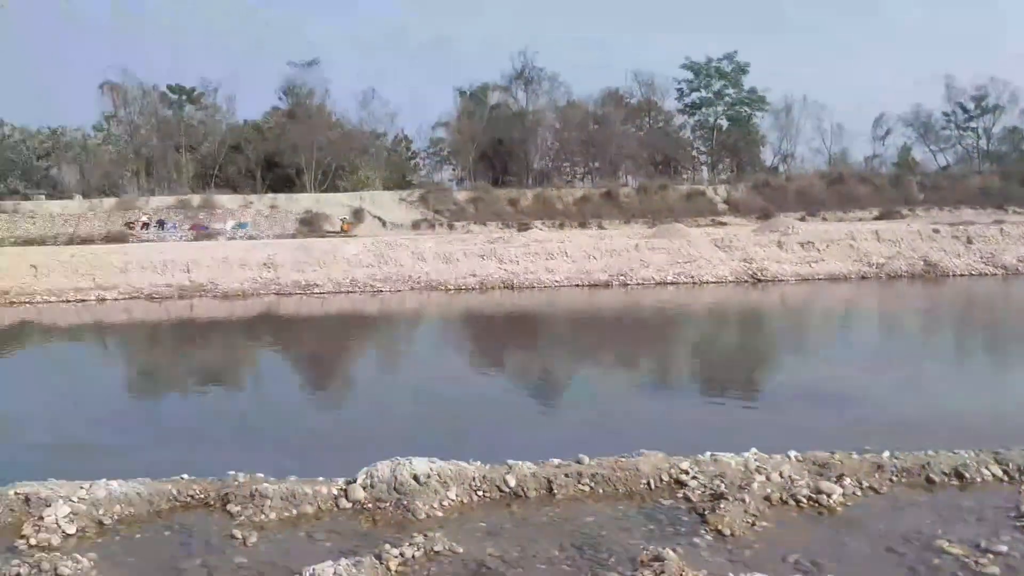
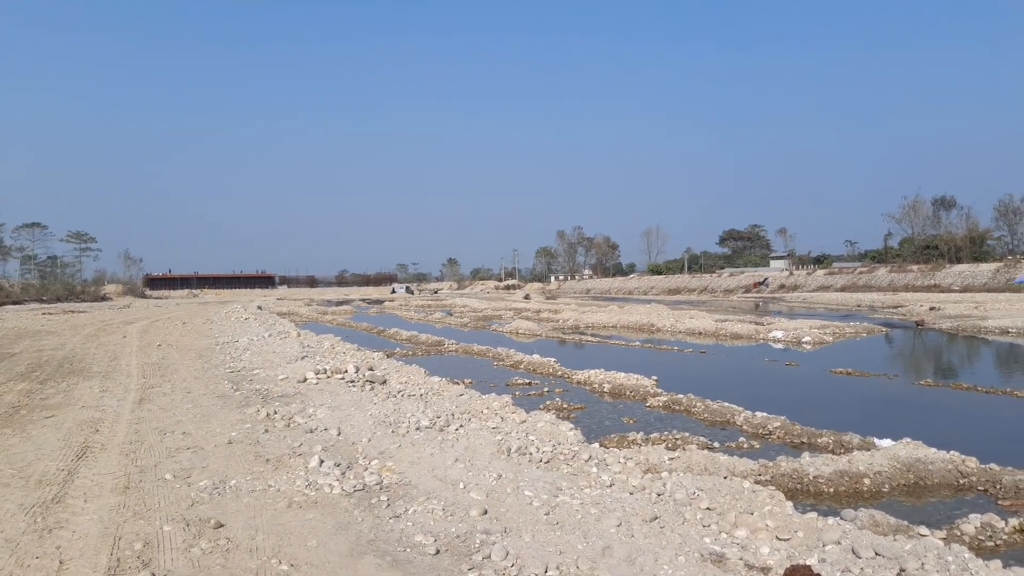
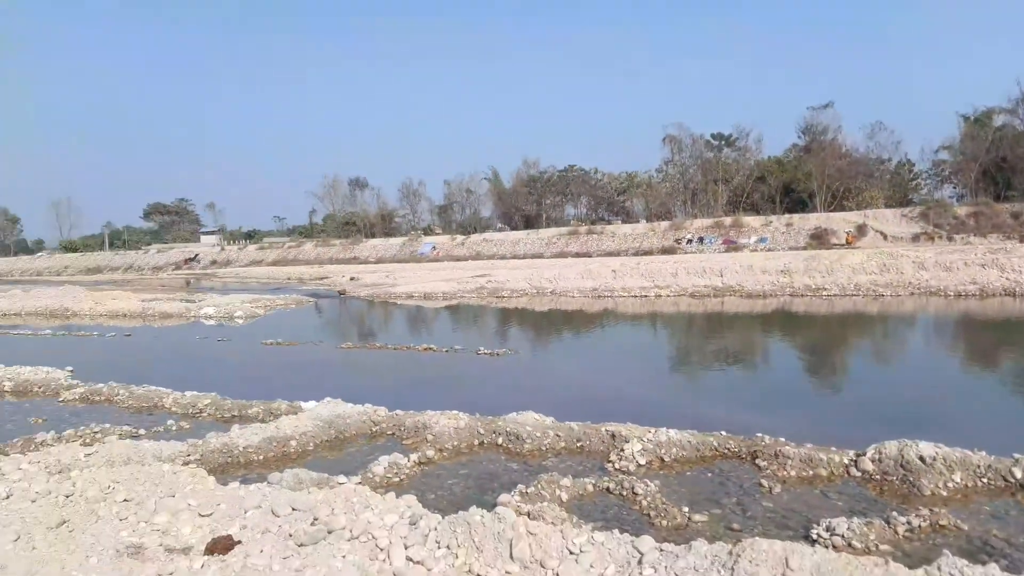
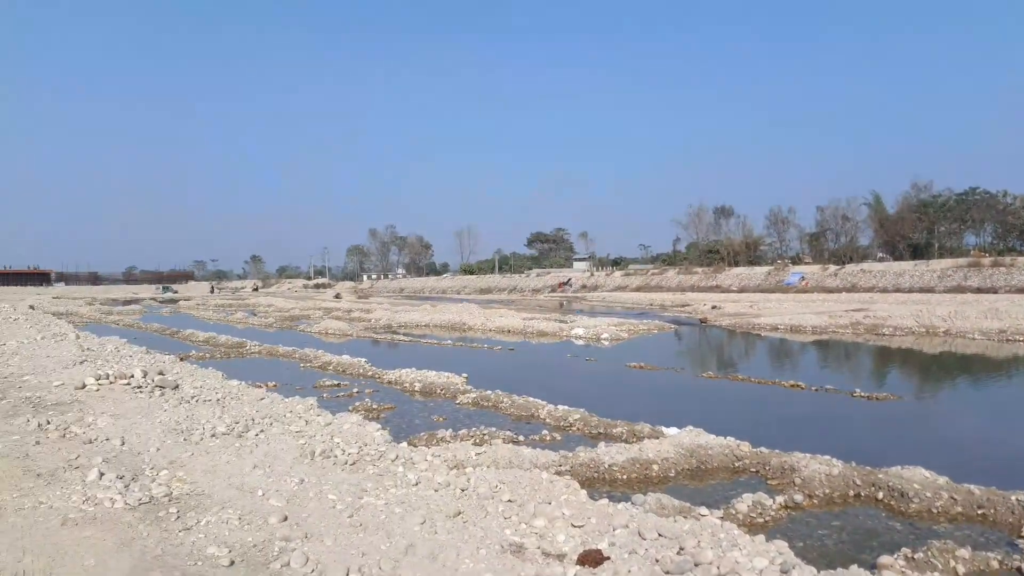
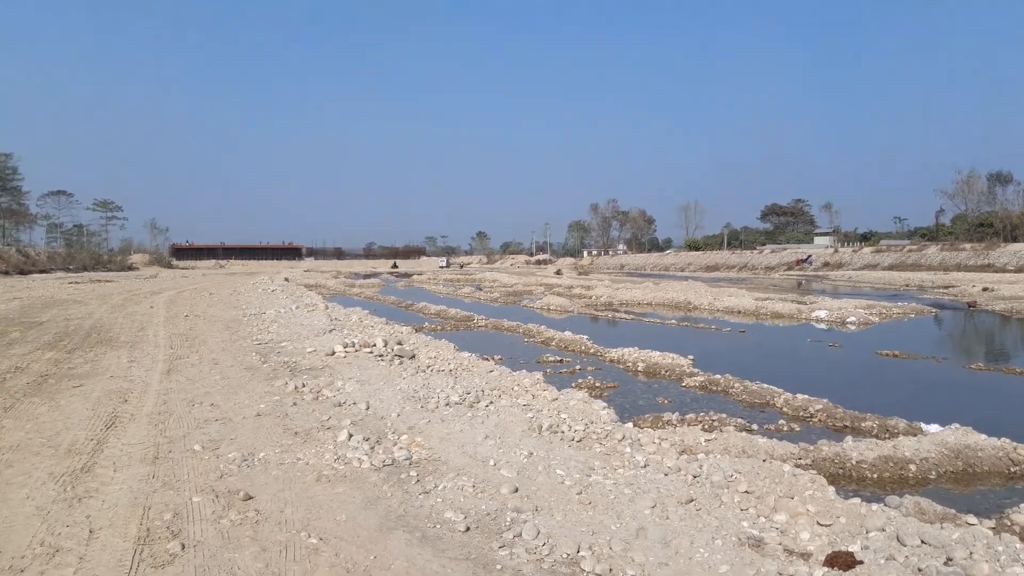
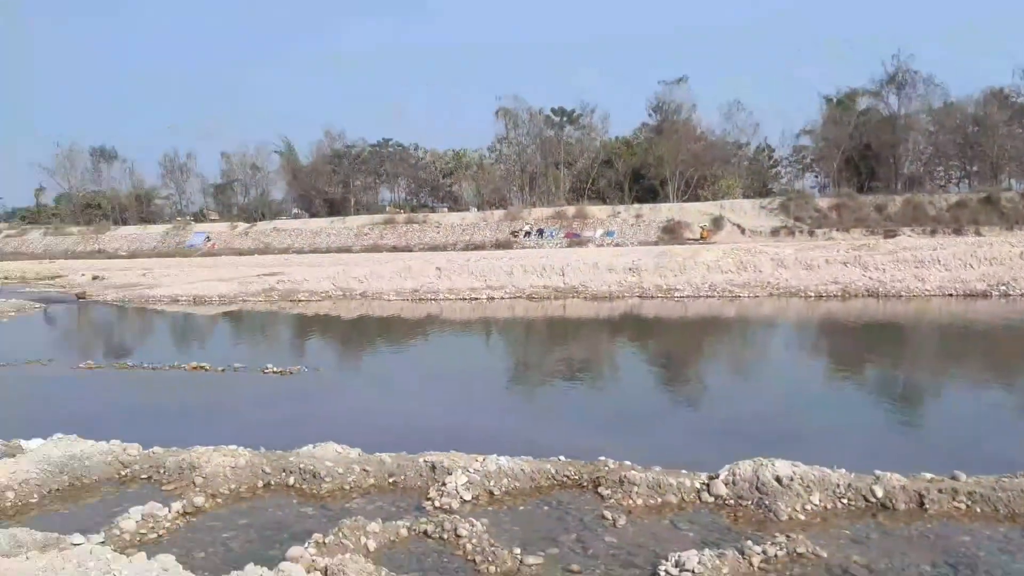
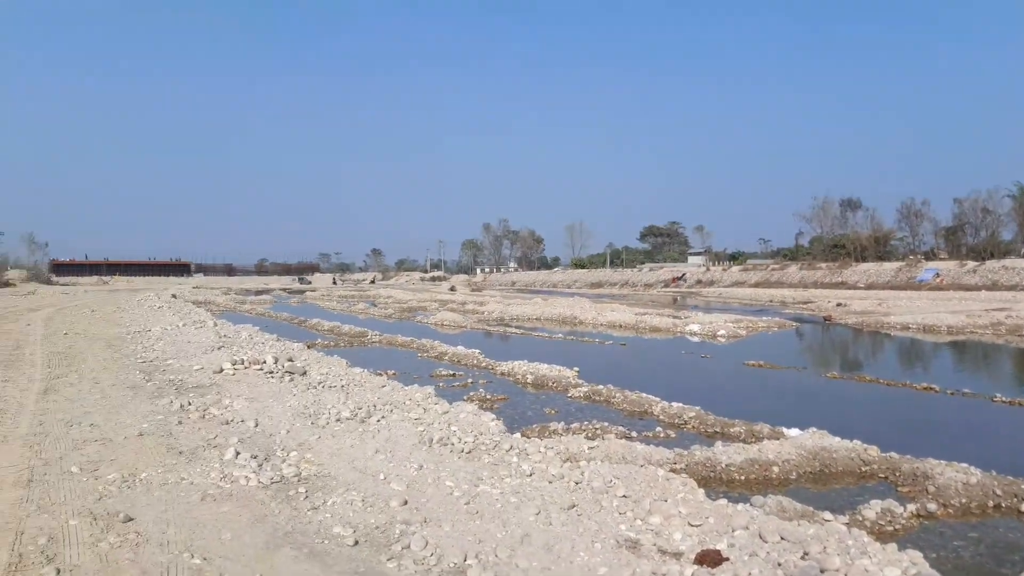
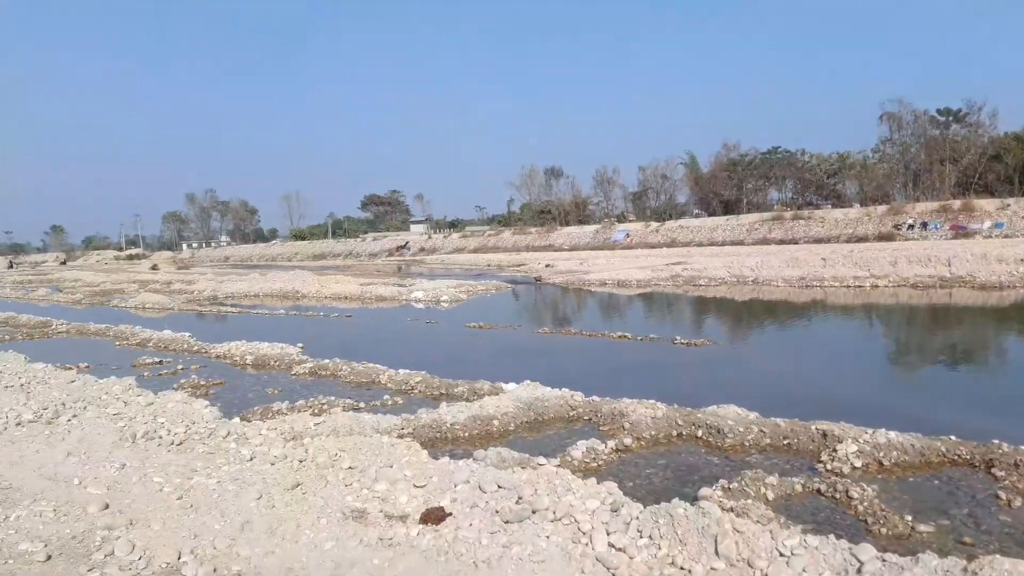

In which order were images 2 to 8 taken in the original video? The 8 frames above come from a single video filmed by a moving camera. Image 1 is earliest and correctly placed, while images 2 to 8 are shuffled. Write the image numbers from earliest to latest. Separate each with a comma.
6, 3, 8, 4, 7, 2, 5
